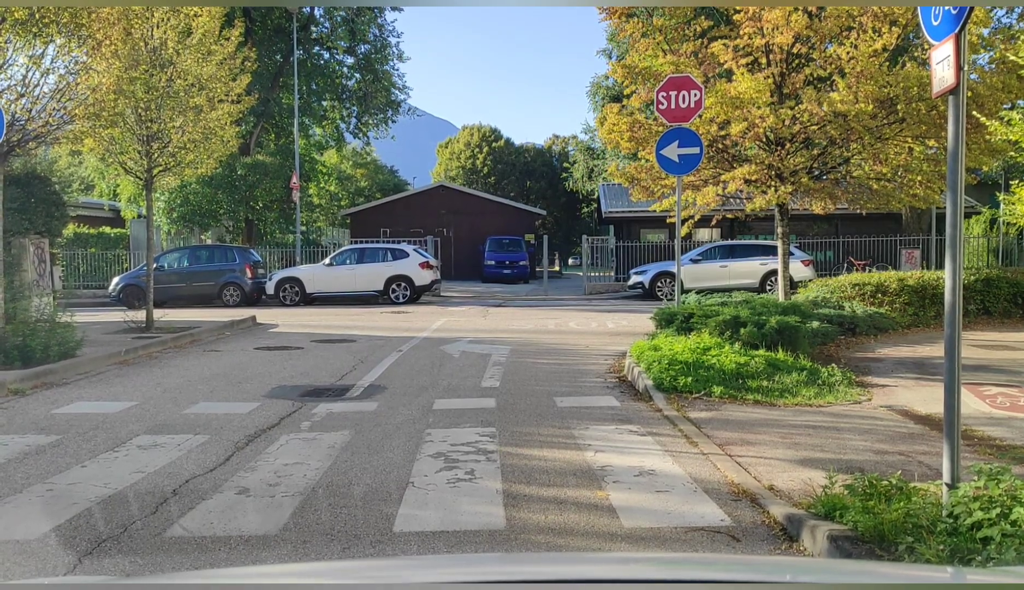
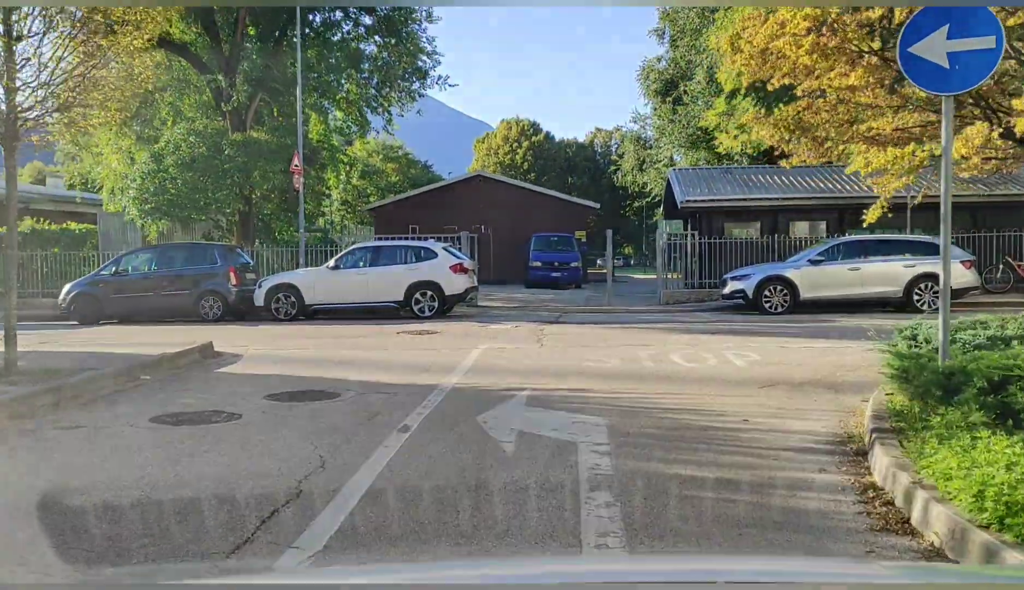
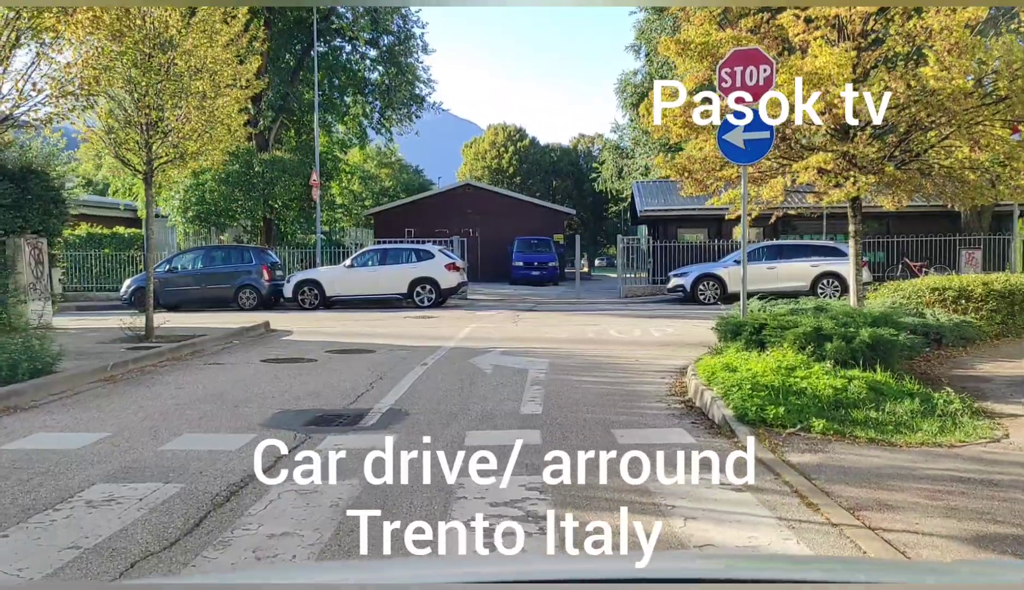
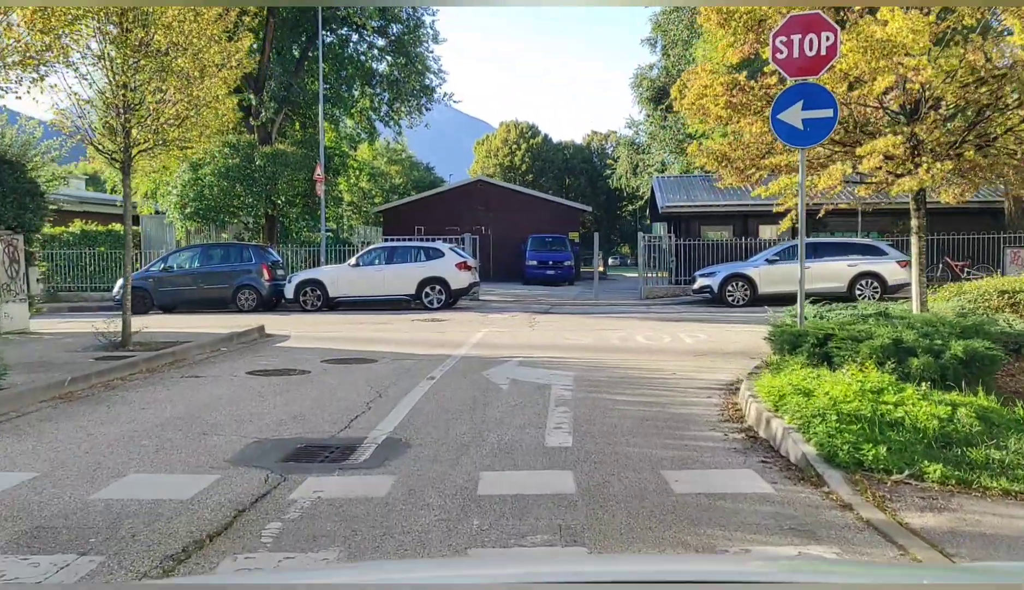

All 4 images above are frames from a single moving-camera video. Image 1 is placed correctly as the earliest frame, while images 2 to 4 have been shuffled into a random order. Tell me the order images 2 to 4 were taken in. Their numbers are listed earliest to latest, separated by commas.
3, 4, 2
